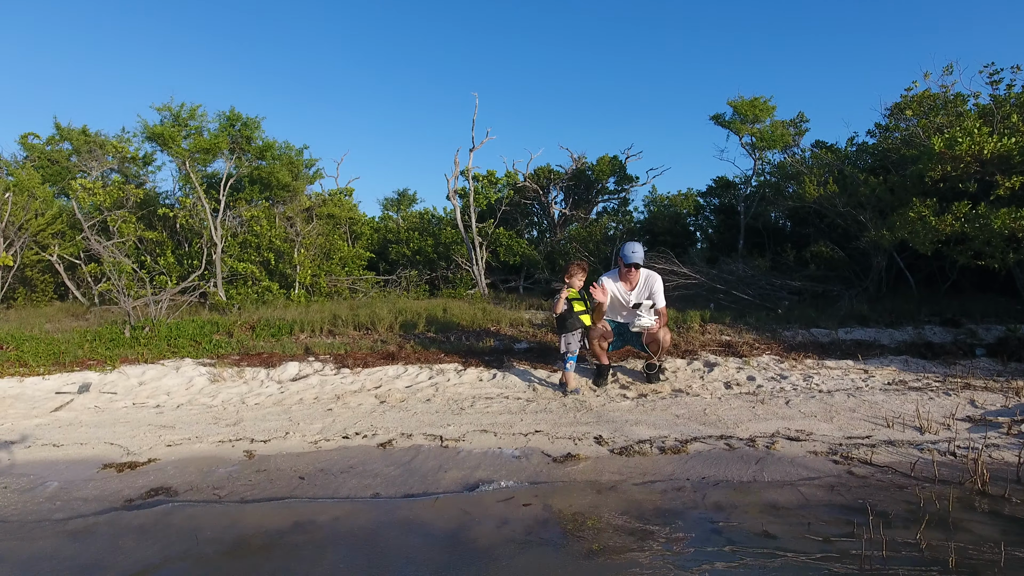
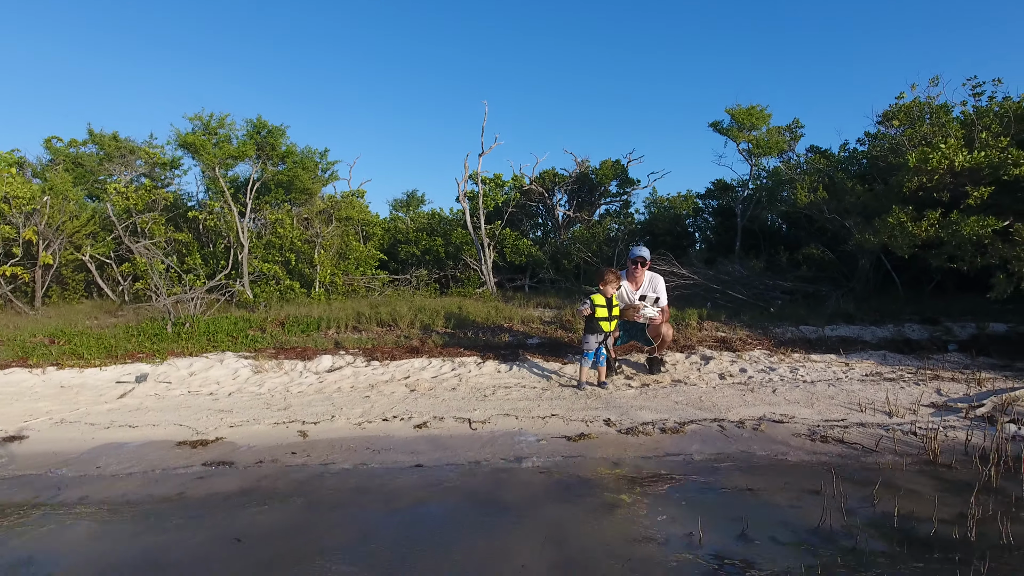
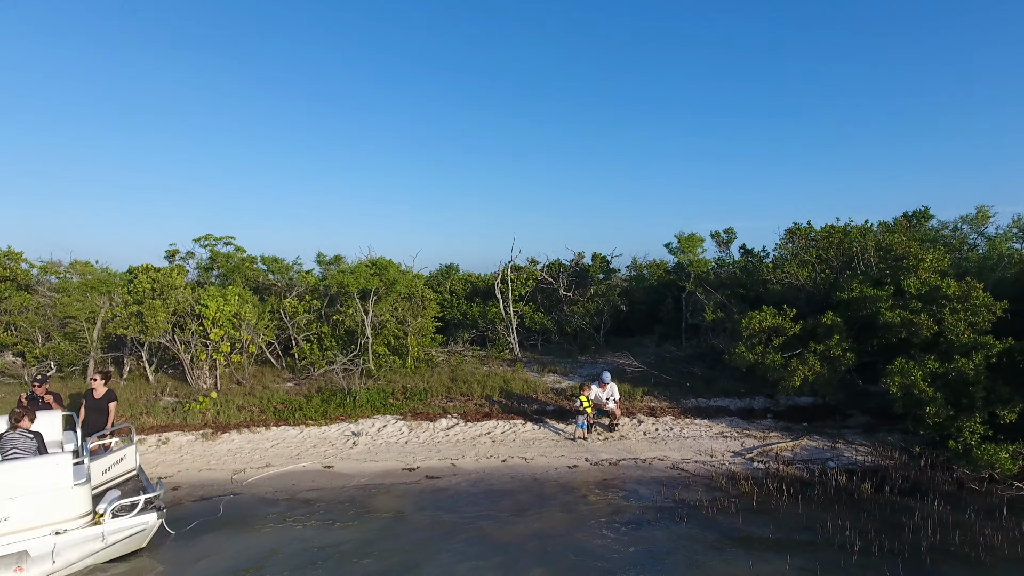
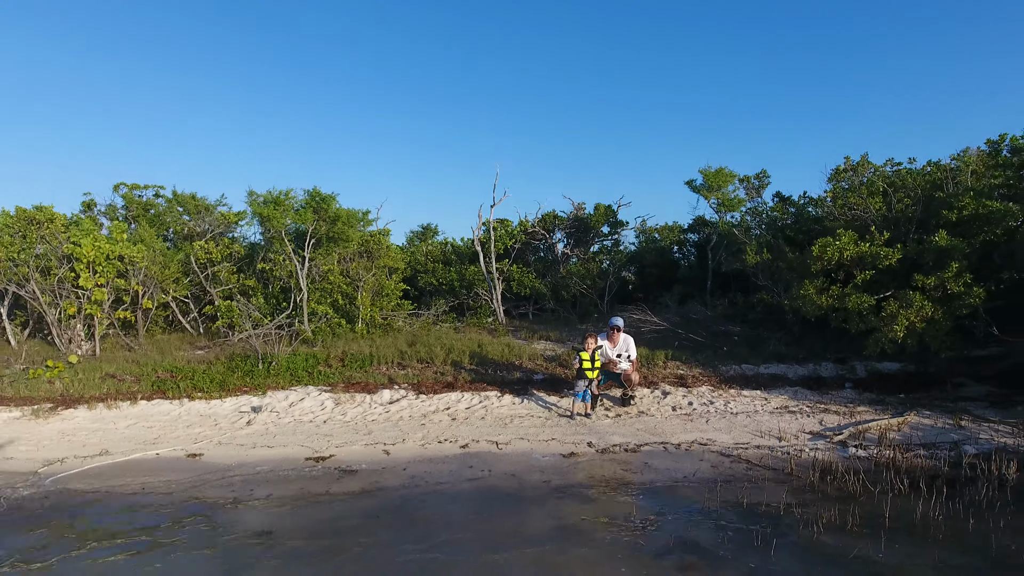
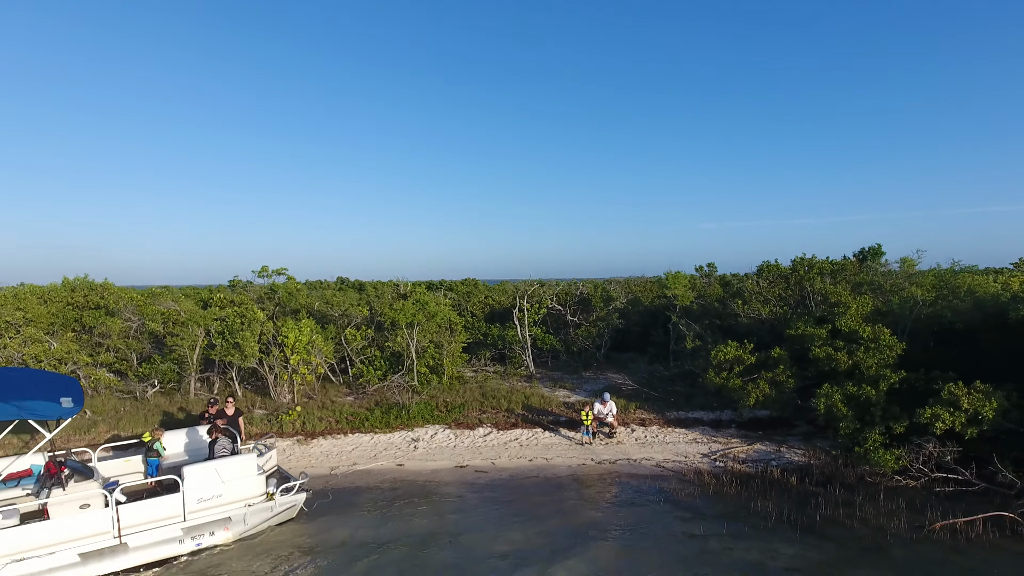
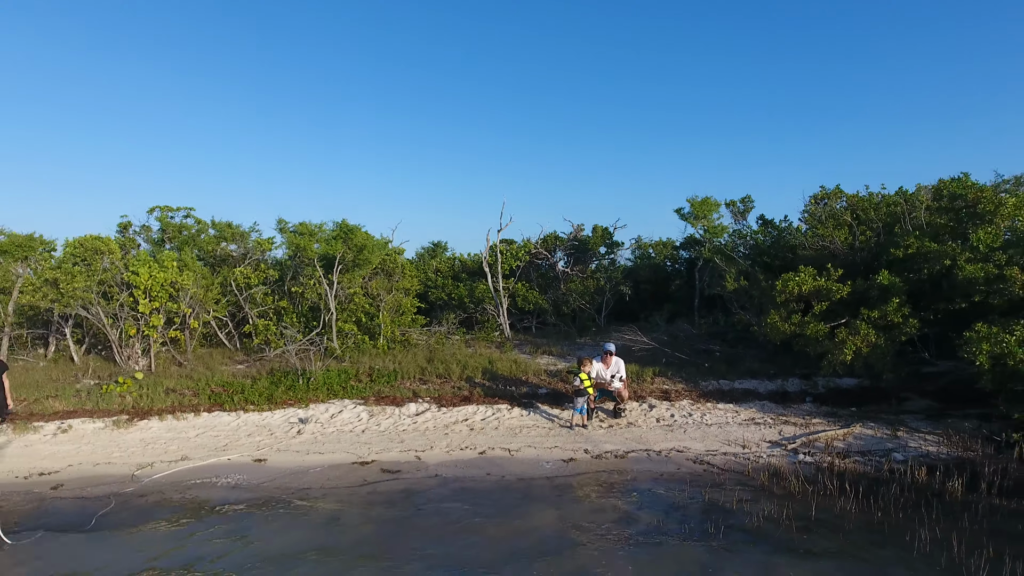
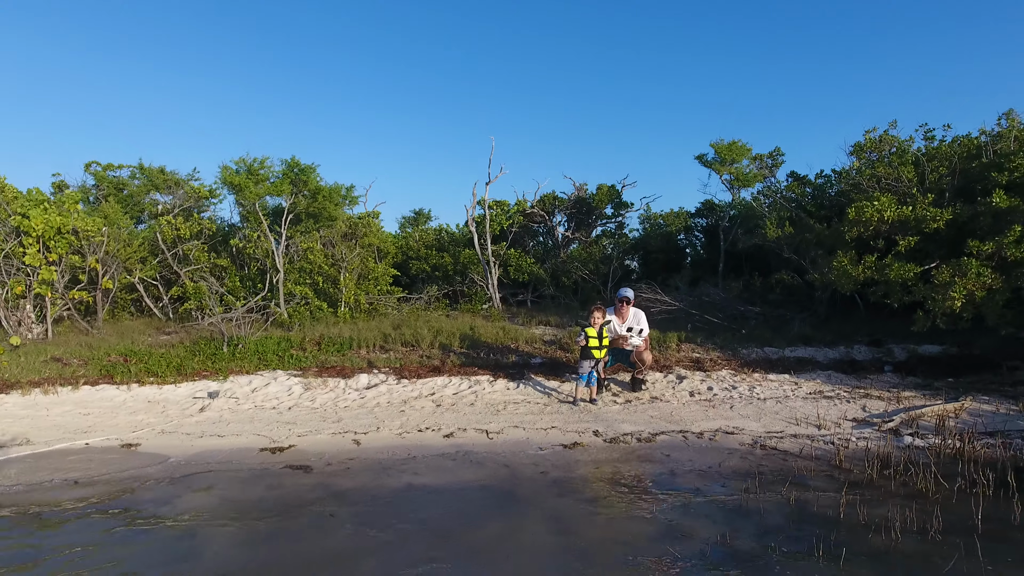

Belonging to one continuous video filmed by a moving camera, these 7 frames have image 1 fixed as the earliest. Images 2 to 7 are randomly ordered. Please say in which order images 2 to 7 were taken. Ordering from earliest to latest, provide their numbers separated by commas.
2, 7, 4, 6, 3, 5
